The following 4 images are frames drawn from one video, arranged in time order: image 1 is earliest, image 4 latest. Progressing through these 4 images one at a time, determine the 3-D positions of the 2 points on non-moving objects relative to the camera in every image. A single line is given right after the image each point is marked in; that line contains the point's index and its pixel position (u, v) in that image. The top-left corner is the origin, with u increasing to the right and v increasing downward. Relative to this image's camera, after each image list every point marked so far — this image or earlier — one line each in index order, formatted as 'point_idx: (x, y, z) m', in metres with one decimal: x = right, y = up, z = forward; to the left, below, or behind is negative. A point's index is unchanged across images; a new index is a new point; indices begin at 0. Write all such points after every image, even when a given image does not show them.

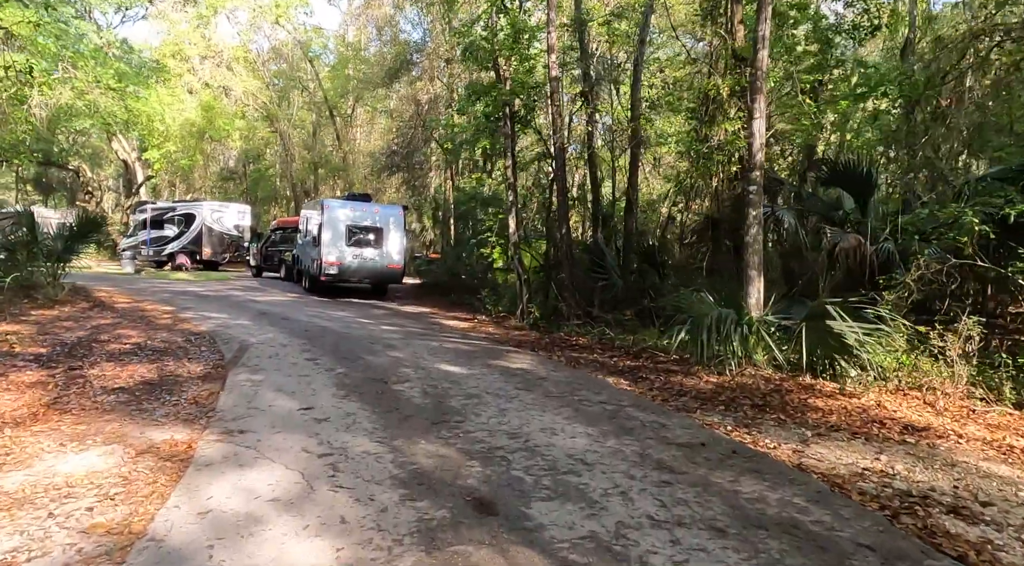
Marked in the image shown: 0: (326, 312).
0: (-3.9, -0.6, +15.3) m
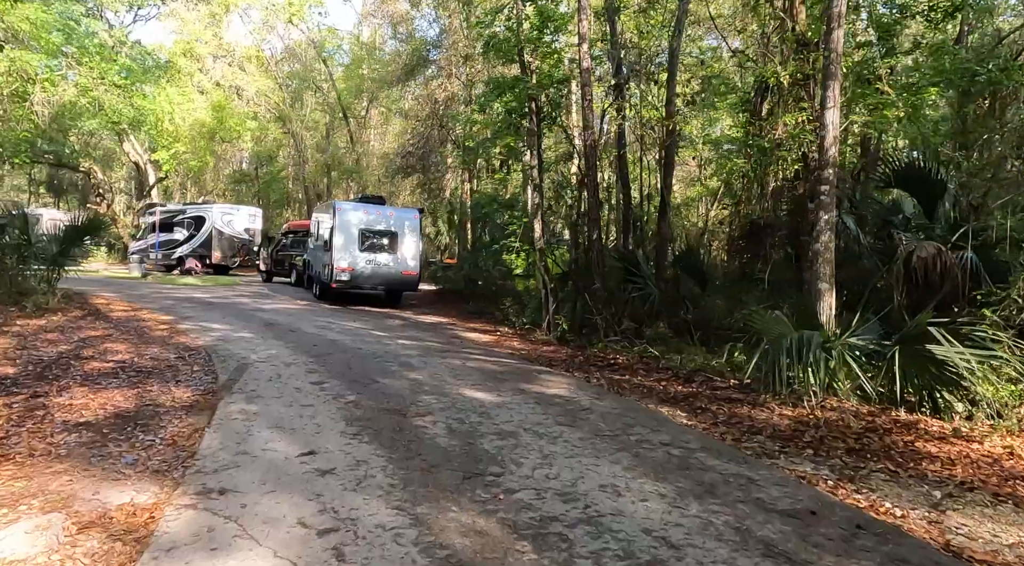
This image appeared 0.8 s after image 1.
0: (-3.4, -0.8, +14.2) m
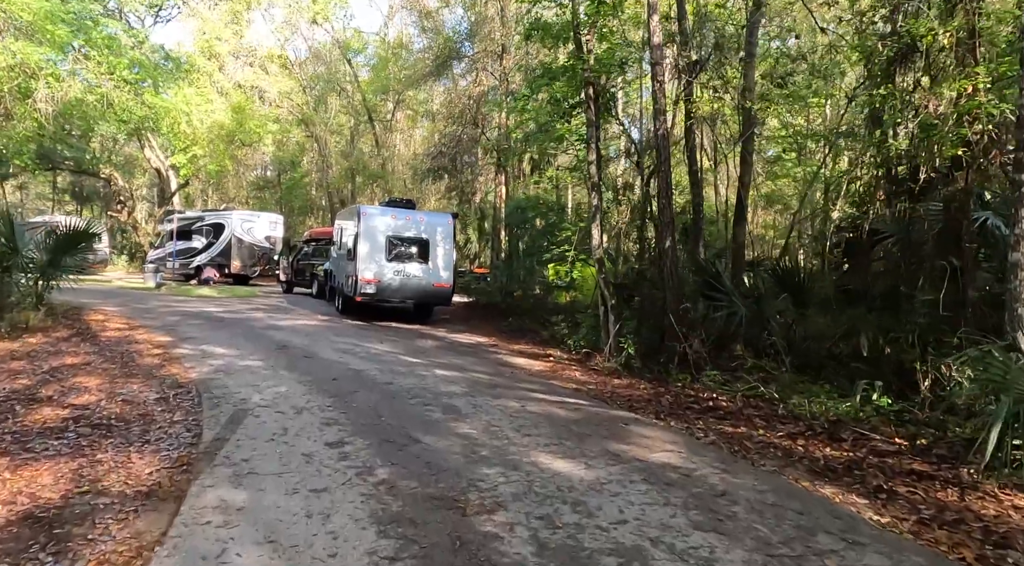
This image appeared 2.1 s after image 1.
0: (-2.5, -1.0, +12.1) m
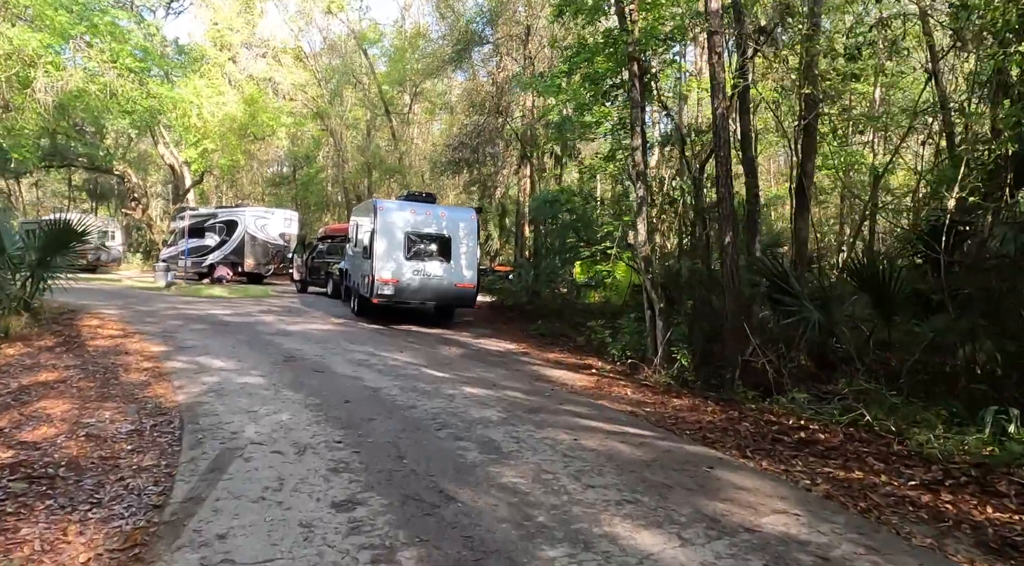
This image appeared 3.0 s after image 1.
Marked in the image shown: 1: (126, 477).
0: (-2.0, -1.1, +10.8) m
1: (-2.5, -1.2, +4.6) m
